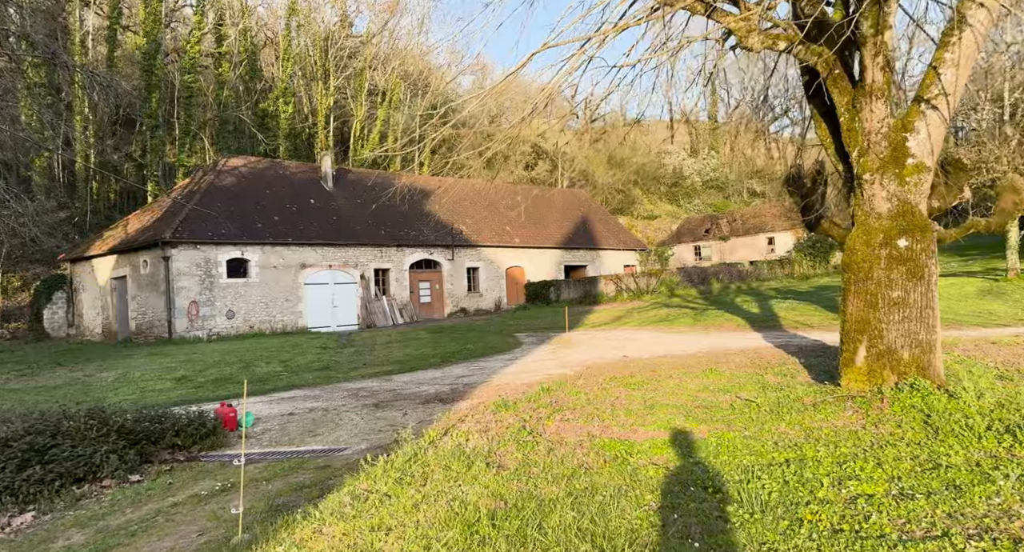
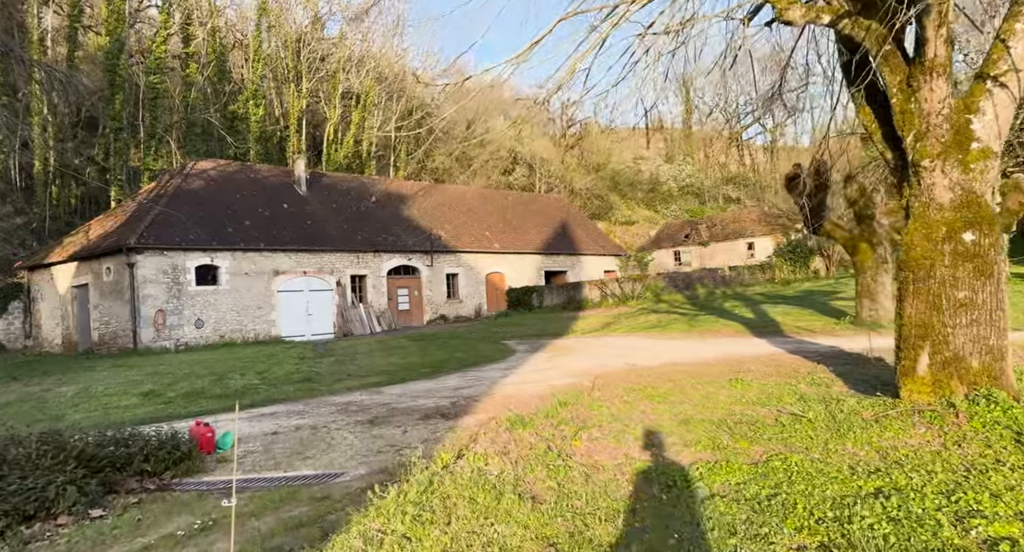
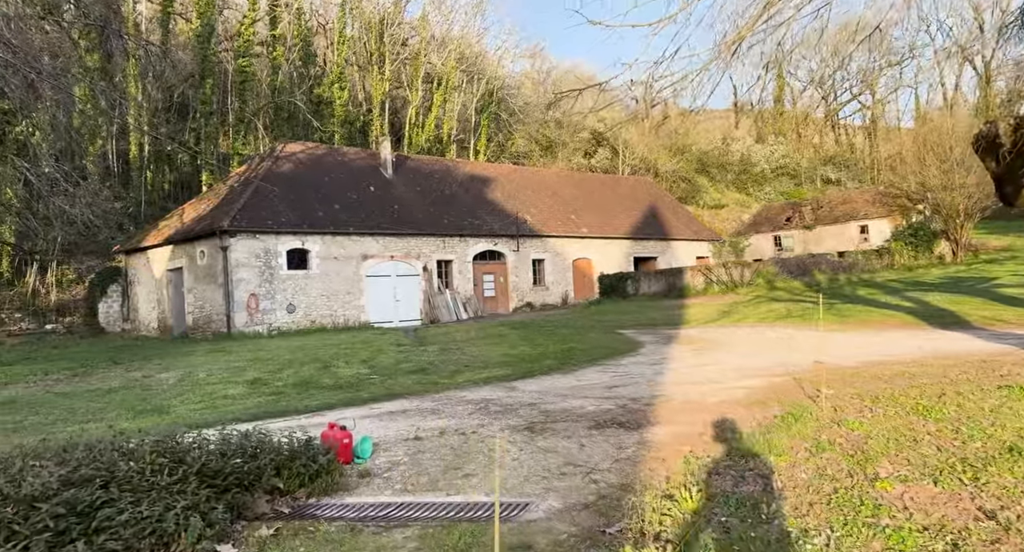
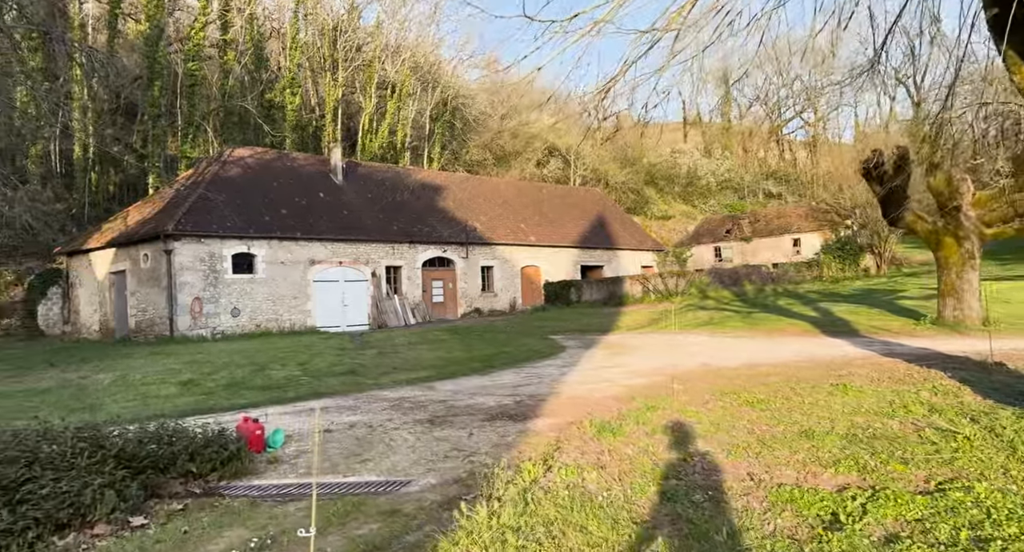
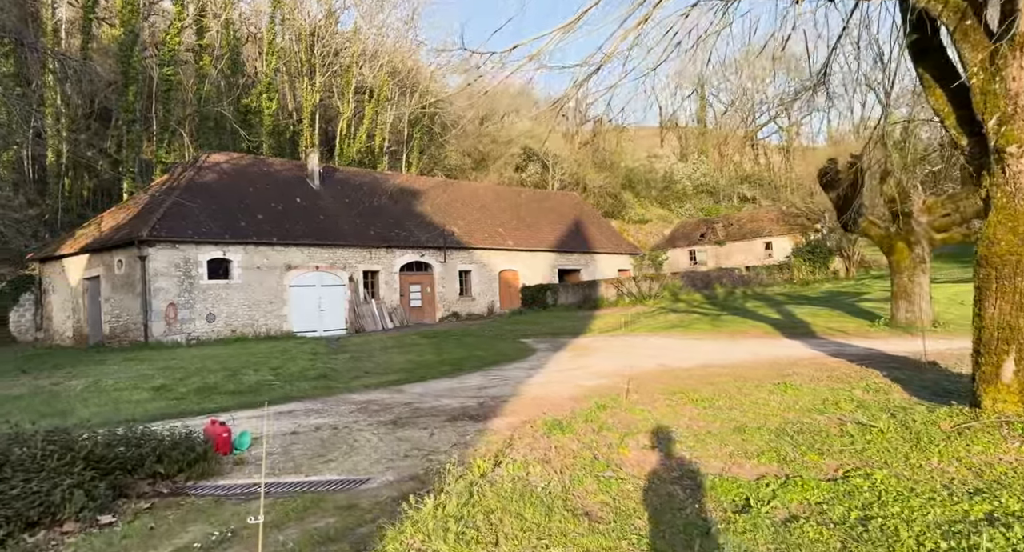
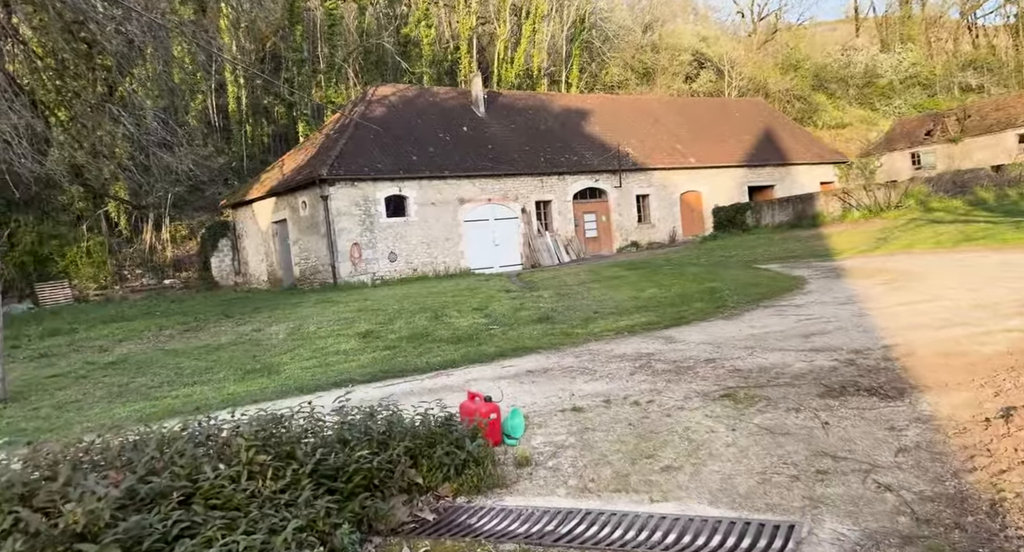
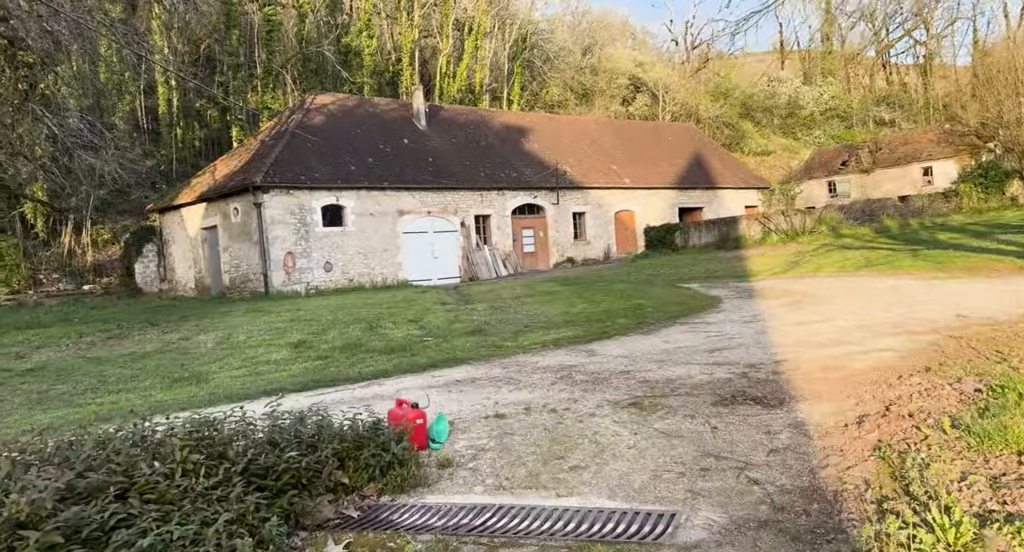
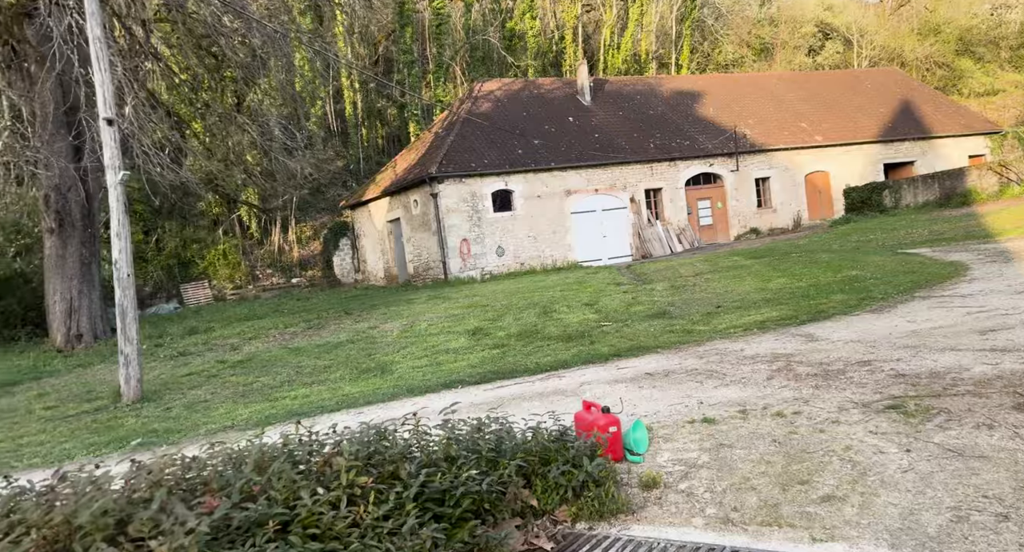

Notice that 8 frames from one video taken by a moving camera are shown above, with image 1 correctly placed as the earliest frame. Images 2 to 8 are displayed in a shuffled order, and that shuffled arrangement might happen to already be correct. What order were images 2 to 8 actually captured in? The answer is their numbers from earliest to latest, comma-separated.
2, 5, 4, 3, 7, 6, 8
